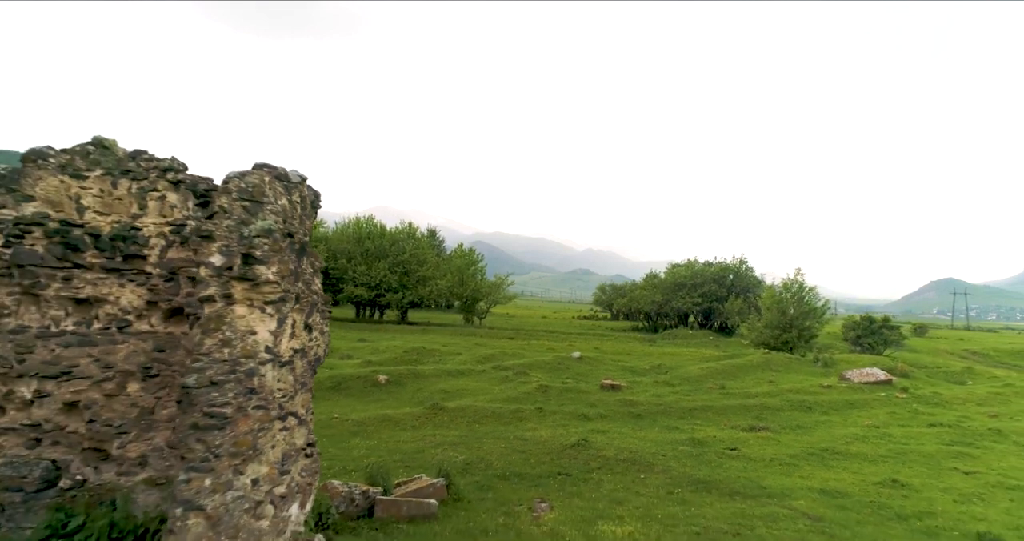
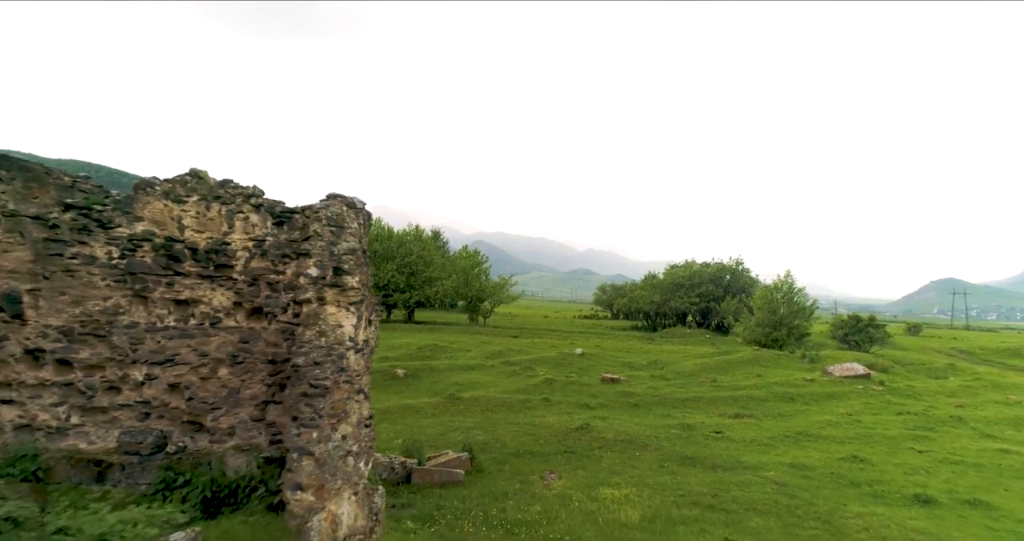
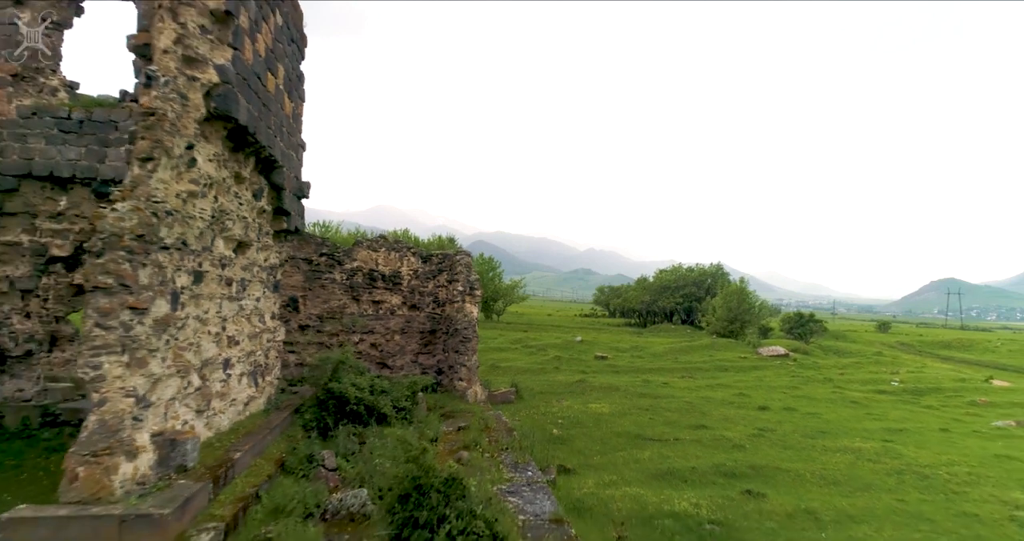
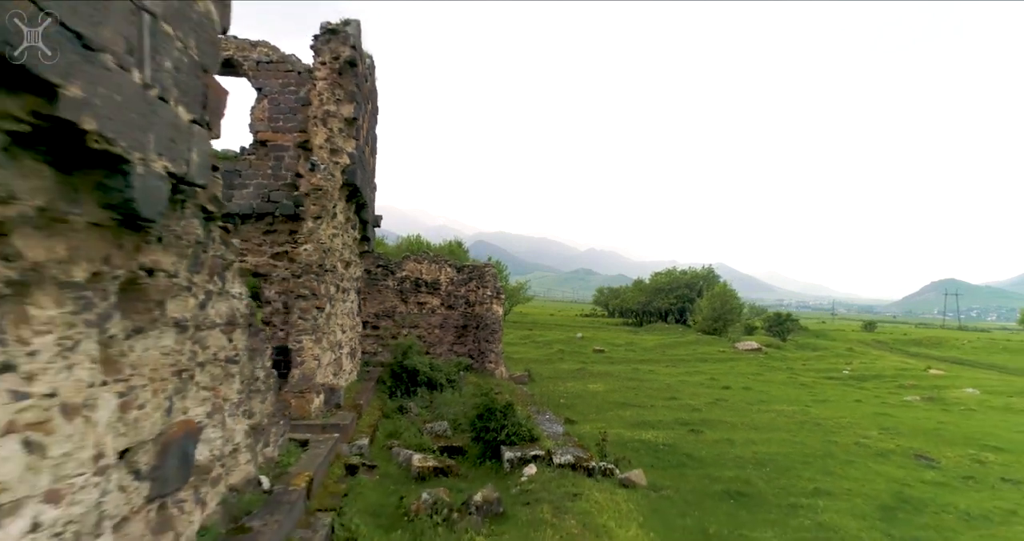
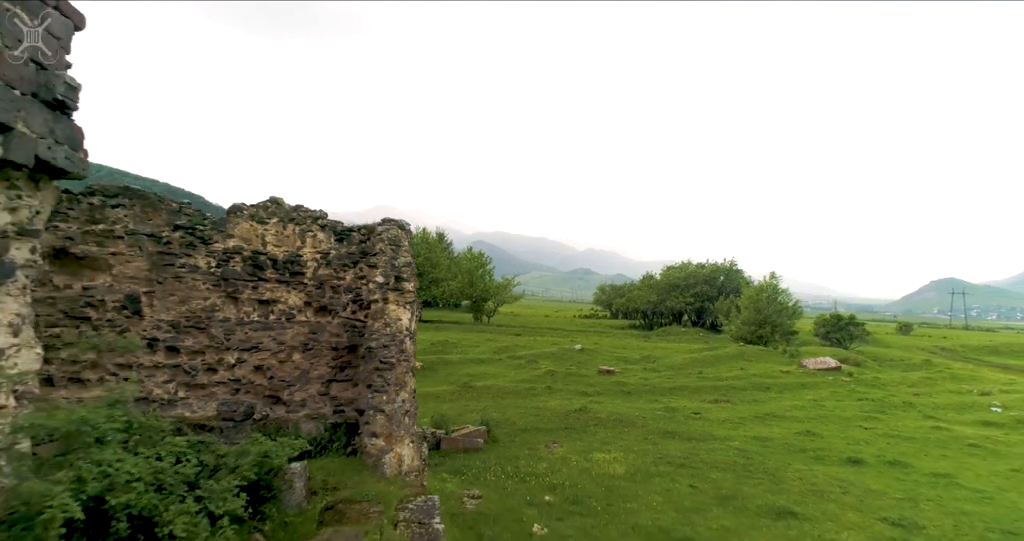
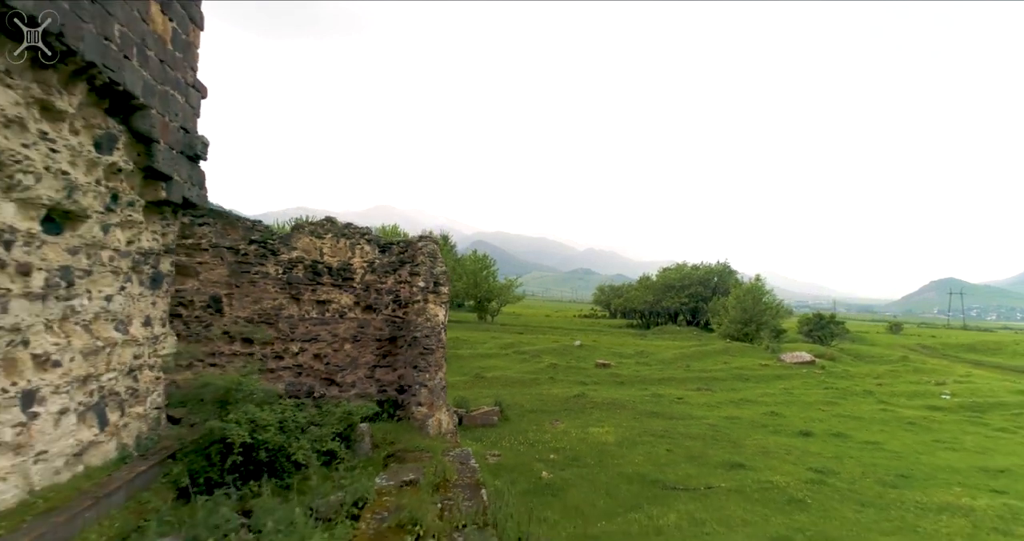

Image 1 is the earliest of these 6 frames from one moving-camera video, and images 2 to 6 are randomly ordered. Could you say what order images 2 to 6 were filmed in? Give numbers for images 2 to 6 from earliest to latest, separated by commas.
2, 5, 6, 3, 4
